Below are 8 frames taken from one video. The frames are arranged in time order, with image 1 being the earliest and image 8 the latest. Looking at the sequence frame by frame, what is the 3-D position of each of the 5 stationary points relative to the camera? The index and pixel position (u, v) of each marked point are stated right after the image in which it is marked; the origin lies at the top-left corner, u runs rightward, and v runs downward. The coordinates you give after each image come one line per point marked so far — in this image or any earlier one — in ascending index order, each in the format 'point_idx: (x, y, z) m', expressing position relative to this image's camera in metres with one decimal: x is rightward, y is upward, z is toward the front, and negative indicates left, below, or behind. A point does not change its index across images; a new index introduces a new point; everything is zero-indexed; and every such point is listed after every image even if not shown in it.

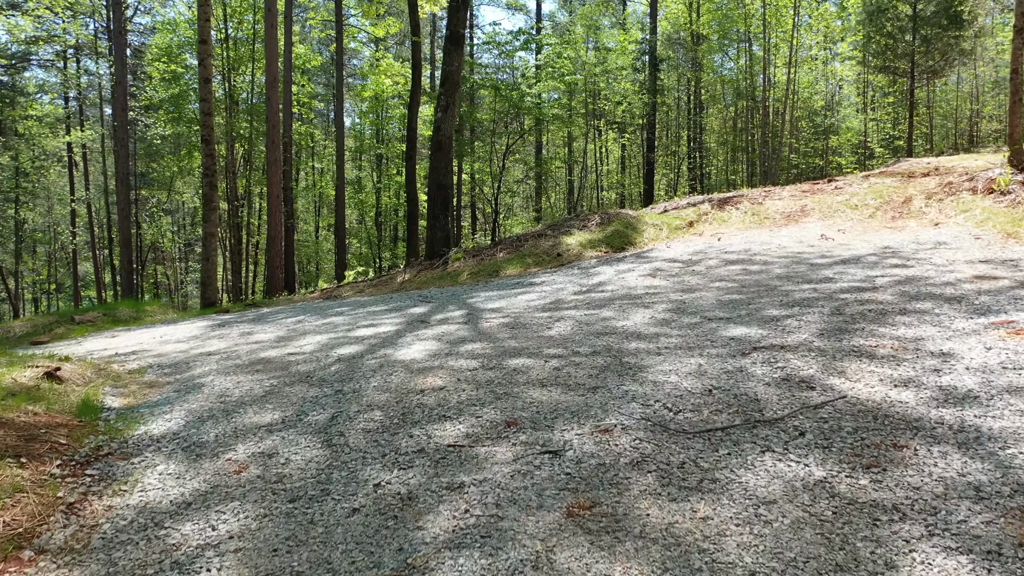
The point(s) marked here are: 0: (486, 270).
0: (-0.2, +0.2, +7.6) m
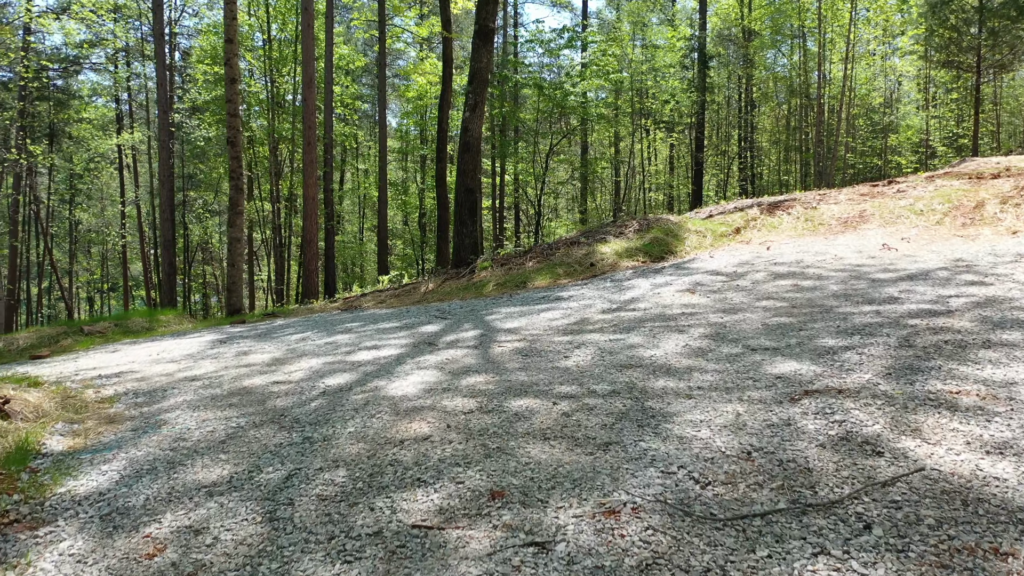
0: (0.0, +0.1, +7.1) m
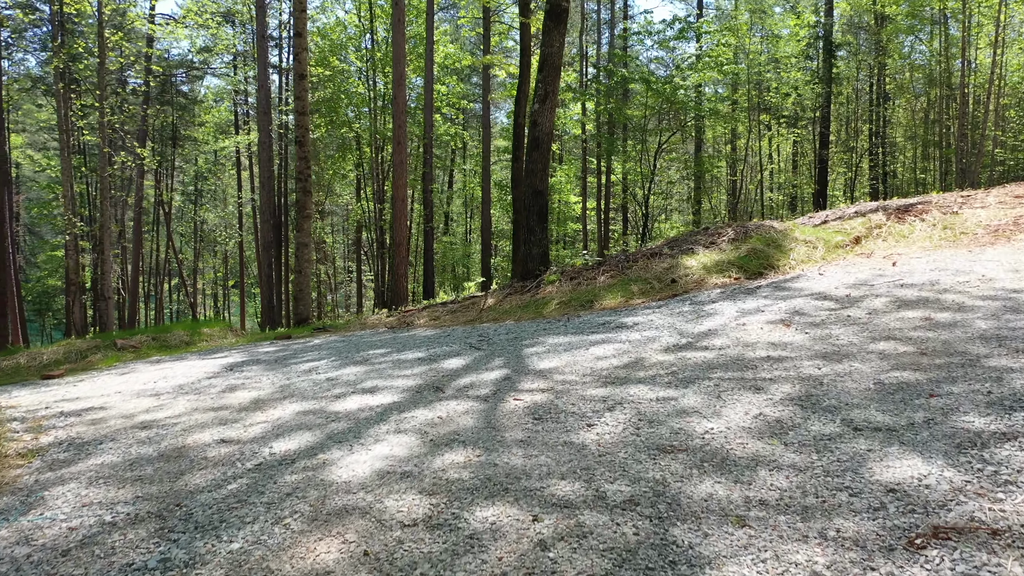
0: (+0.5, -0.1, +6.1) m
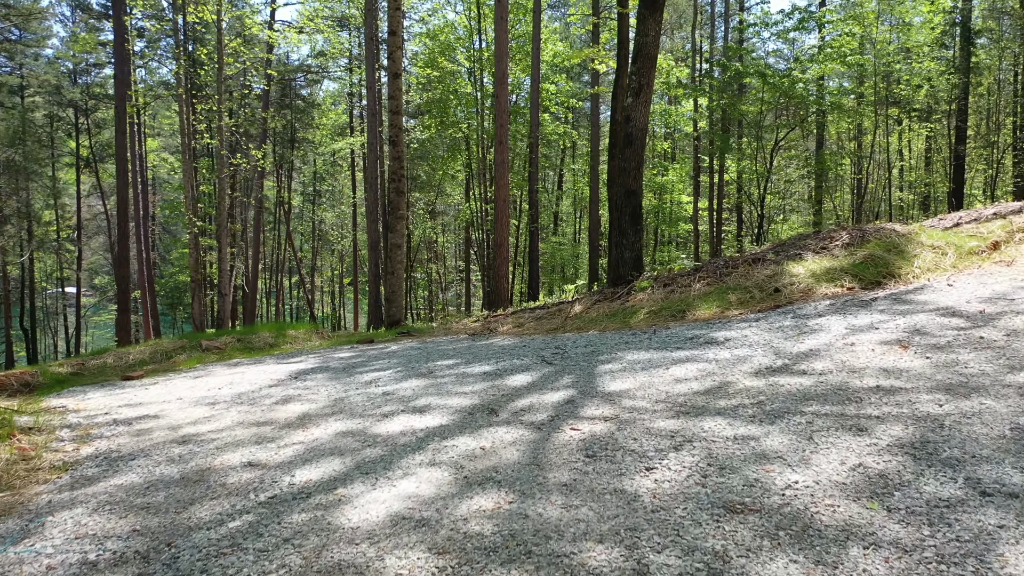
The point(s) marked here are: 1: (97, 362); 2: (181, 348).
0: (+1.1, -0.1, +5.6) m
1: (-3.0, -0.5, +6.1) m
2: (-2.7, -0.5, +6.7) m
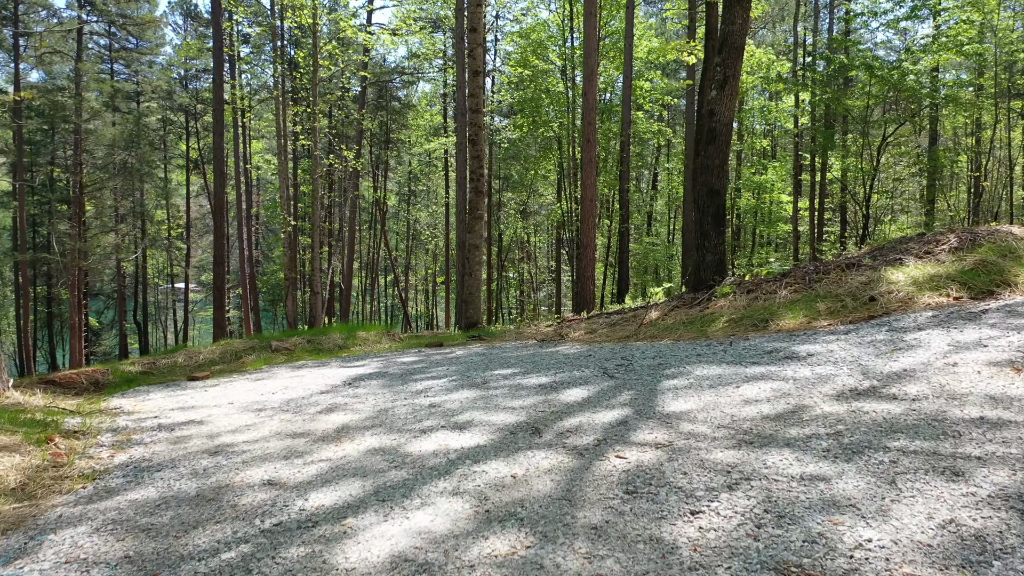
0: (+1.5, -0.2, +5.2) m
1: (-2.5, -0.5, +6.1) m
2: (-2.1, -0.5, +6.6) m
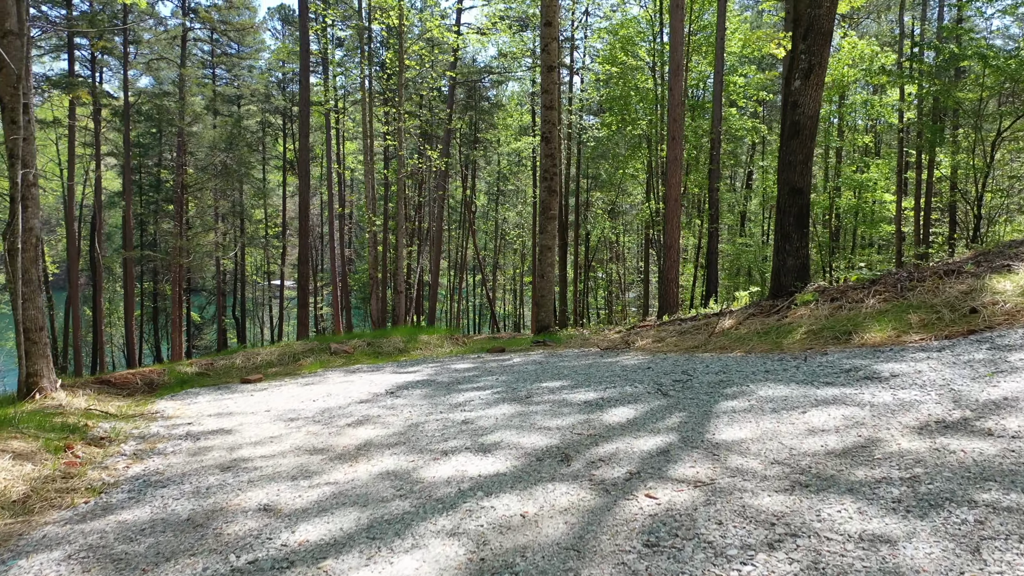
0: (+1.8, -0.2, +4.7) m
1: (-2.1, -0.5, +6.1) m
2: (-1.6, -0.5, +6.5) m
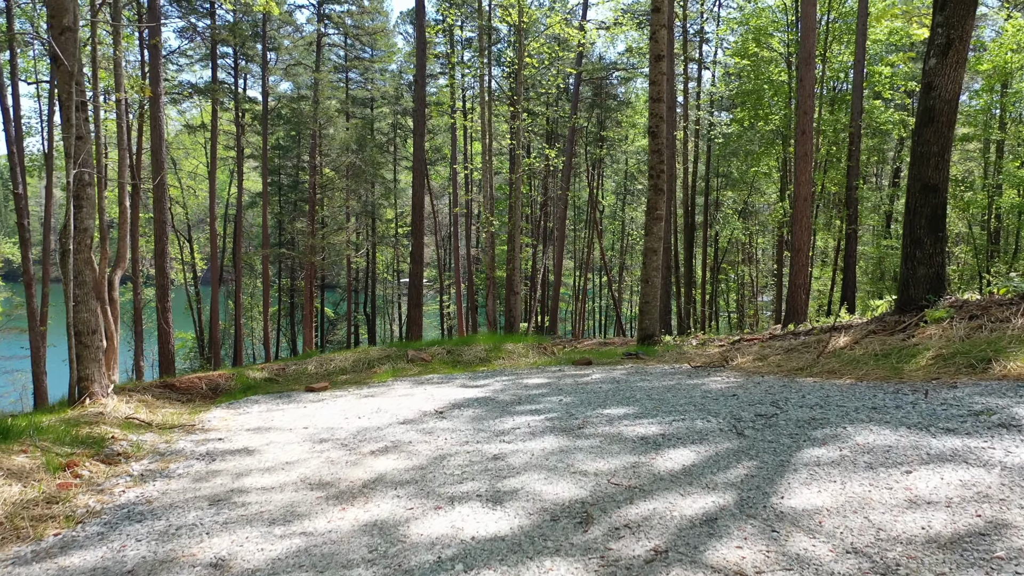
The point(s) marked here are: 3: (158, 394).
0: (+2.1, -0.3, +3.9) m
1: (-1.5, -0.6, +5.9) m
2: (-0.9, -0.5, +6.2) m
3: (-2.1, -0.6, +4.9) m
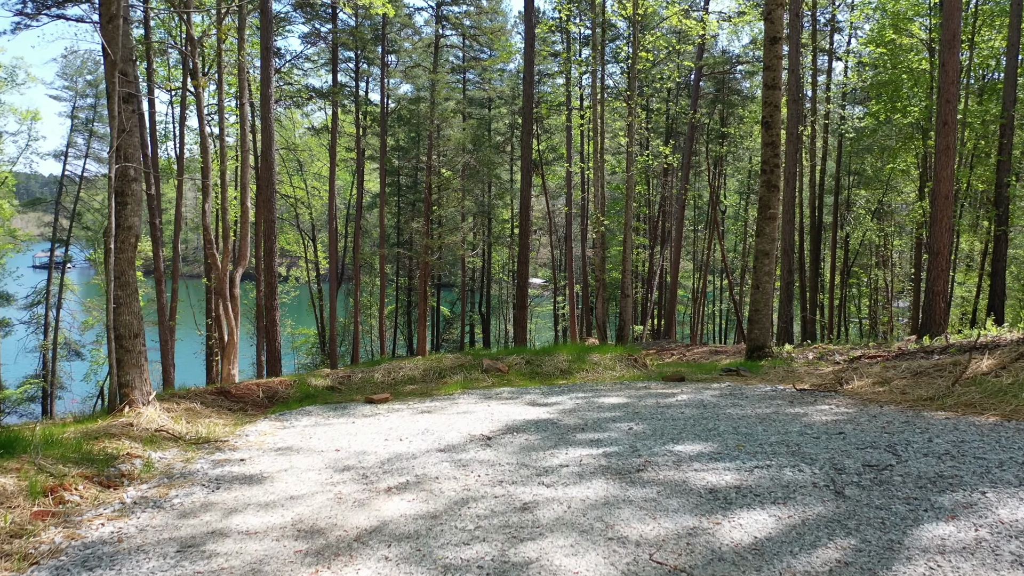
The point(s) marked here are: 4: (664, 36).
0: (+2.4, -0.4, +3.0) m
1: (-1.0, -0.6, +5.5) m
2: (-0.3, -0.5, +5.8) m
3: (-1.7, -0.6, +4.6) m
4: (+3.1, +5.7, +18.5) m
